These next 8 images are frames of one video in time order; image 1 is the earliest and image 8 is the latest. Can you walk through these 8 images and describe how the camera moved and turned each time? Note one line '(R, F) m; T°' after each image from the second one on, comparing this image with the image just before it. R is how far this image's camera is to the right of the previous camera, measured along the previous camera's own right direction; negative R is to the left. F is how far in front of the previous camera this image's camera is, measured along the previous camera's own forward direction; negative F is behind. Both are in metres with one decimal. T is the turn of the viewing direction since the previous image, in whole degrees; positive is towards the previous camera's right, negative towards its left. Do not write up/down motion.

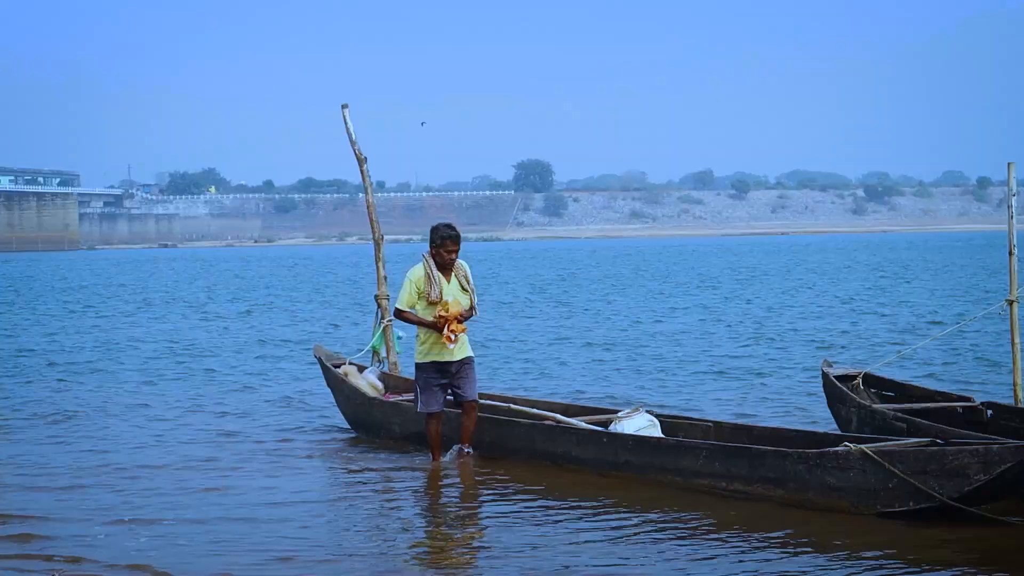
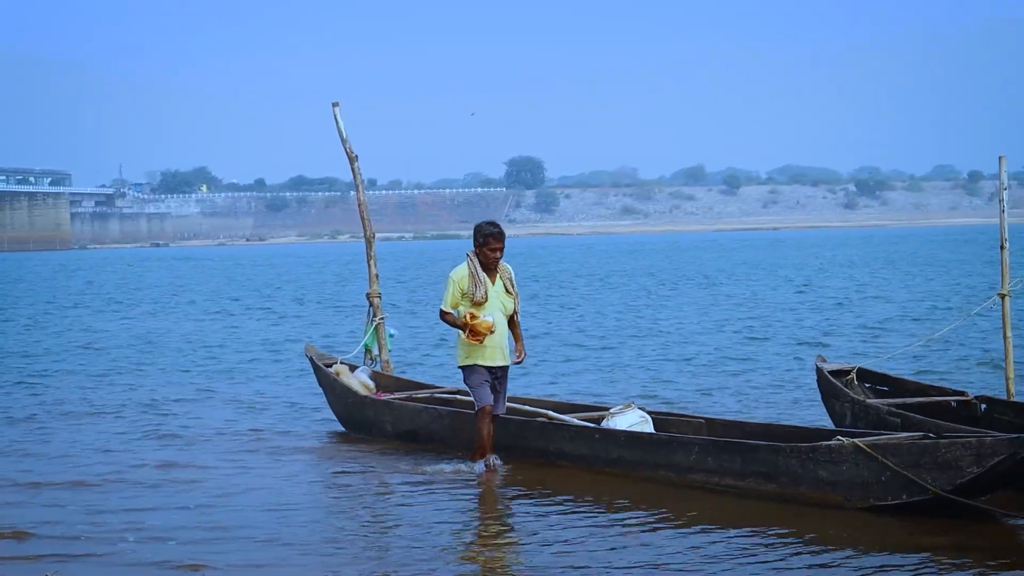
(+0.8, +1.8) m; -2°
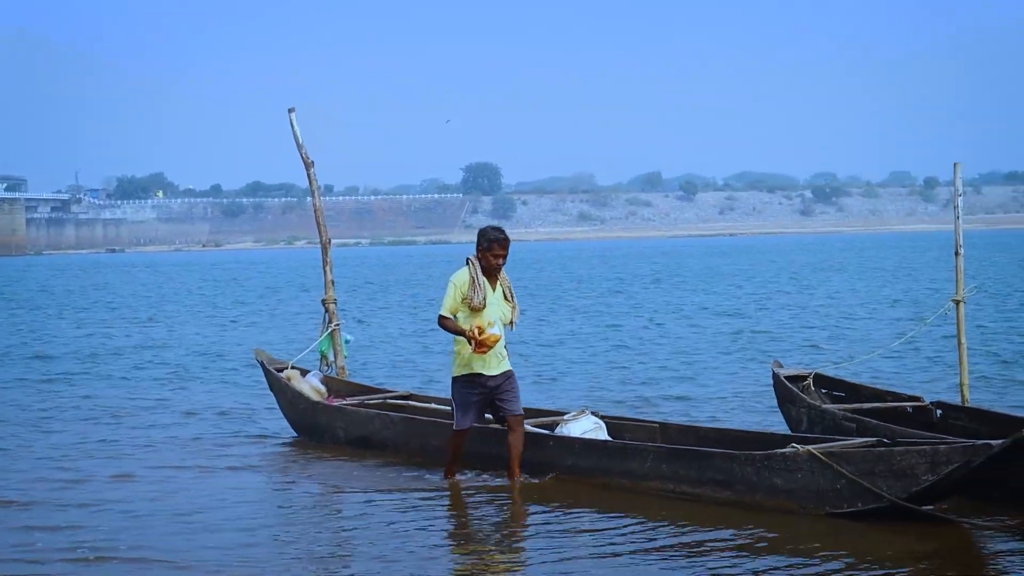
(0.0, +0.2) m; +2°
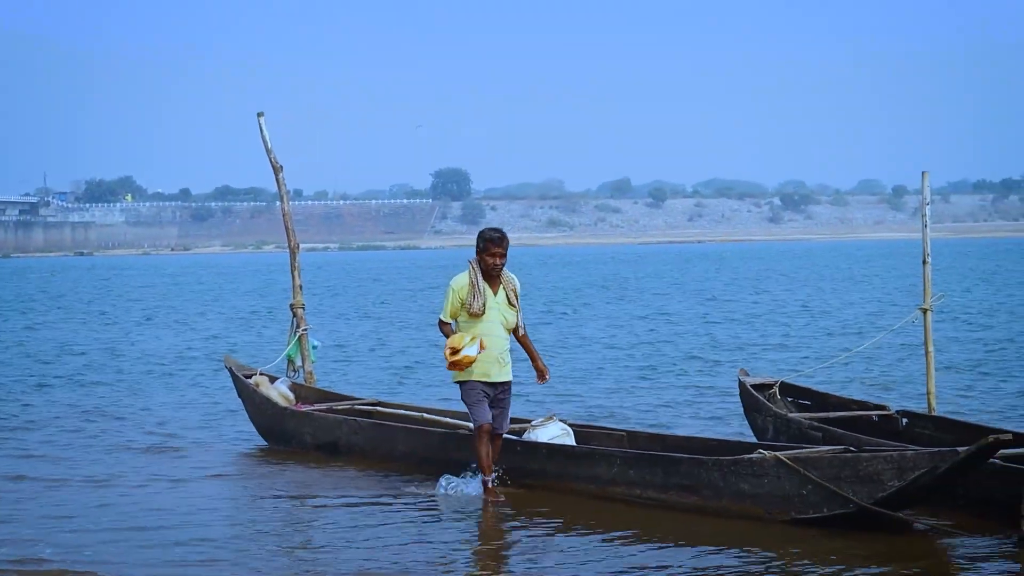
(0.0, +0.1) m; +1°
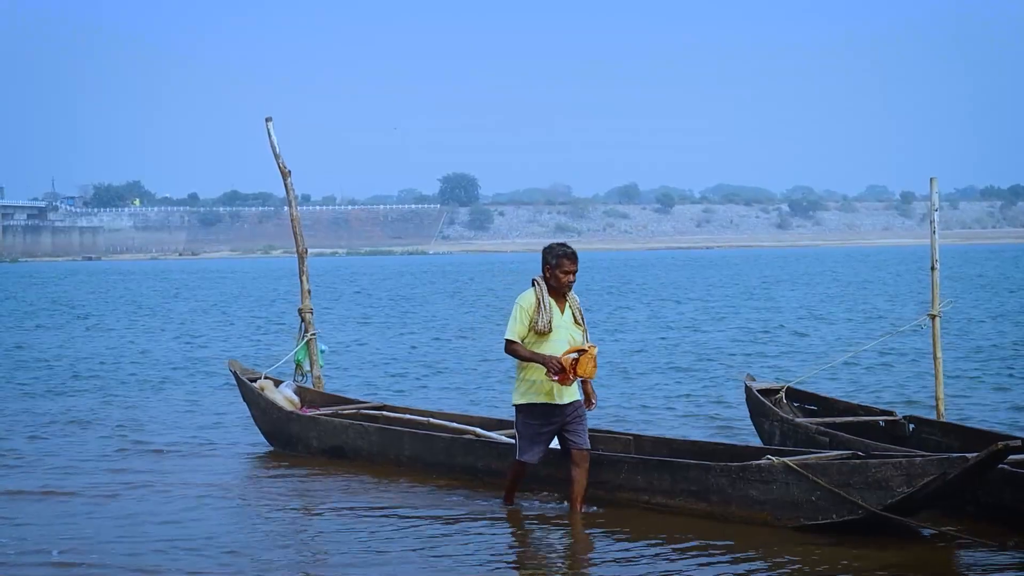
(0.0, 0.0) m; 0°
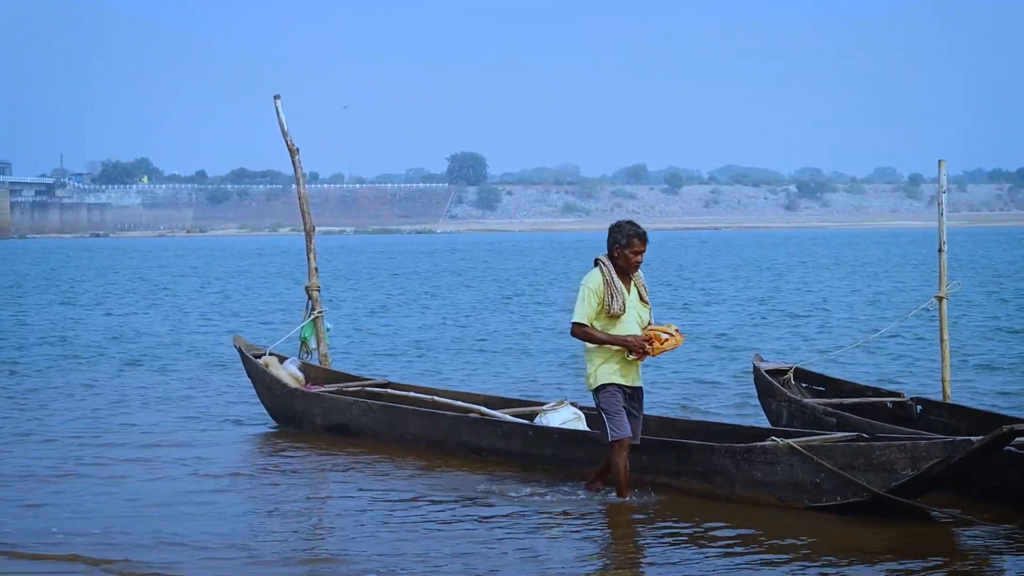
(0.0, 0.0) m; 0°
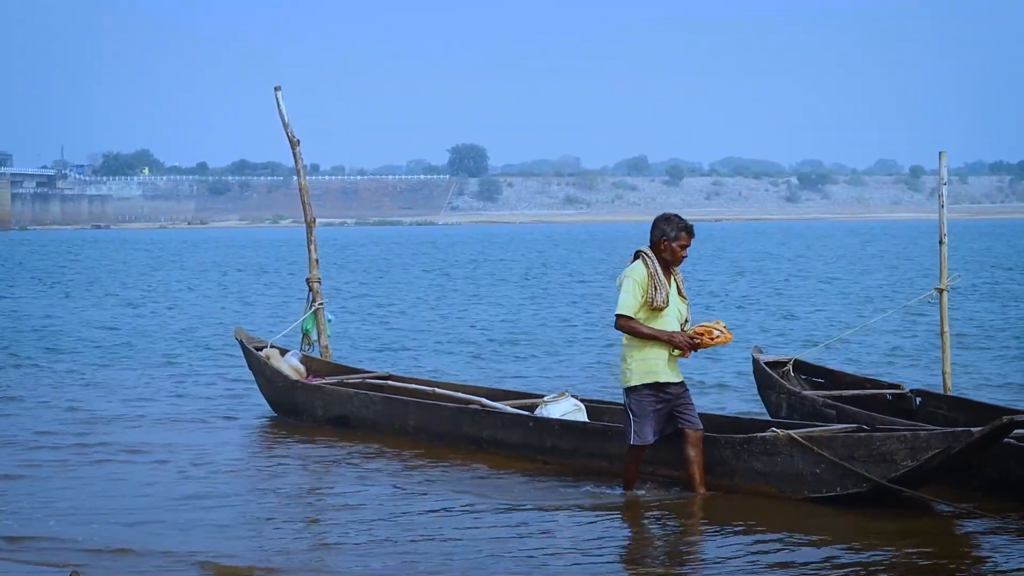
(0.0, 0.0) m; 0°
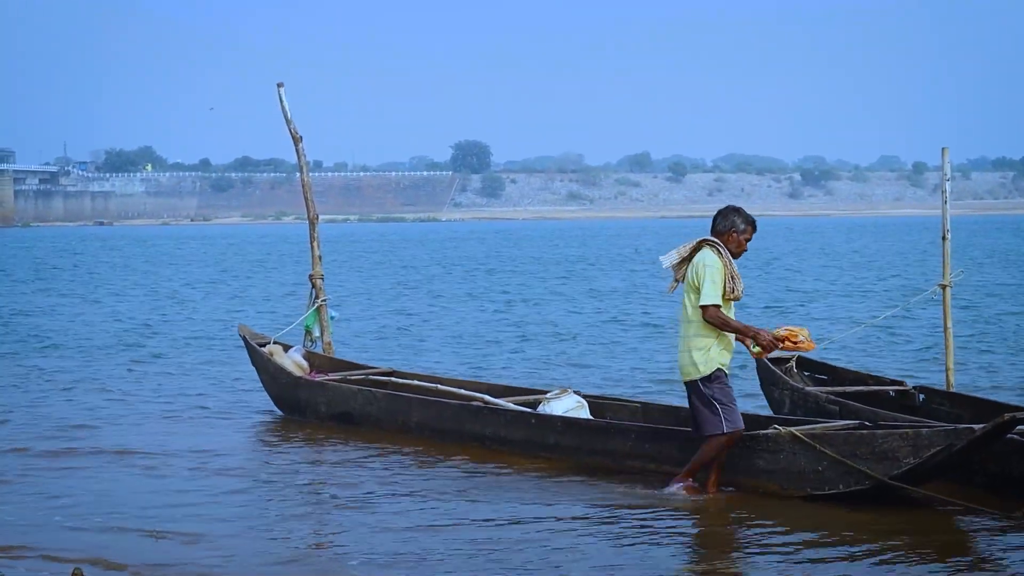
(0.0, 0.0) m; 0°
